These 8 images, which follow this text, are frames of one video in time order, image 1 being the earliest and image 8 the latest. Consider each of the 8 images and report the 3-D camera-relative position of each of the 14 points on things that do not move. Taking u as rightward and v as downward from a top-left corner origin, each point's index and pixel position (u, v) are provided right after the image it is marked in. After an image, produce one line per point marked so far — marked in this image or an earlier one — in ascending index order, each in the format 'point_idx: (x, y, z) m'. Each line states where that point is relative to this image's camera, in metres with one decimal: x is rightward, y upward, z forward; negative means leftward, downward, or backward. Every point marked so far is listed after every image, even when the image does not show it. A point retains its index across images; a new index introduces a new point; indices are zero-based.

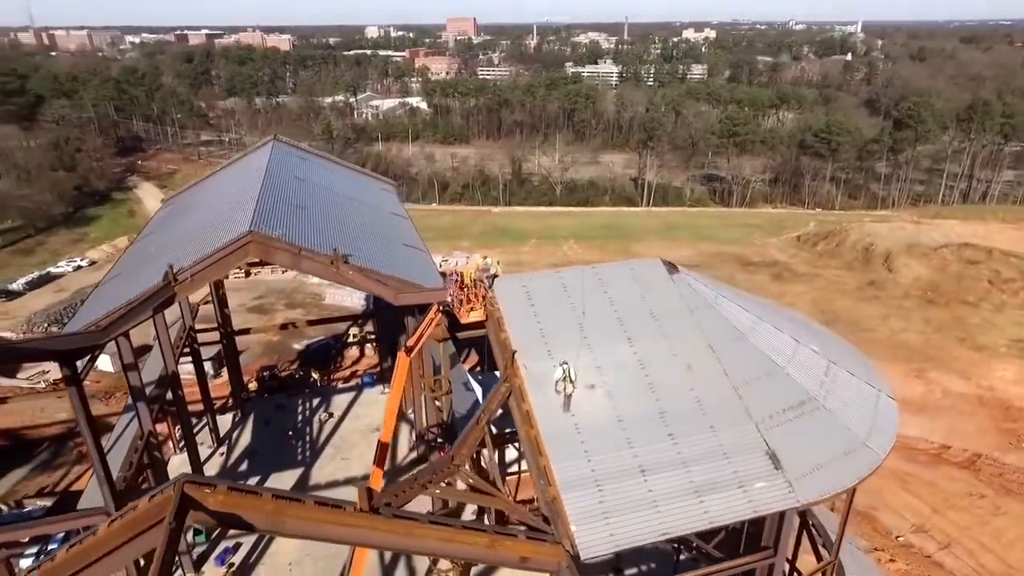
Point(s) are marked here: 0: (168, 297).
0: (-6.4, -0.1, +11.0) m
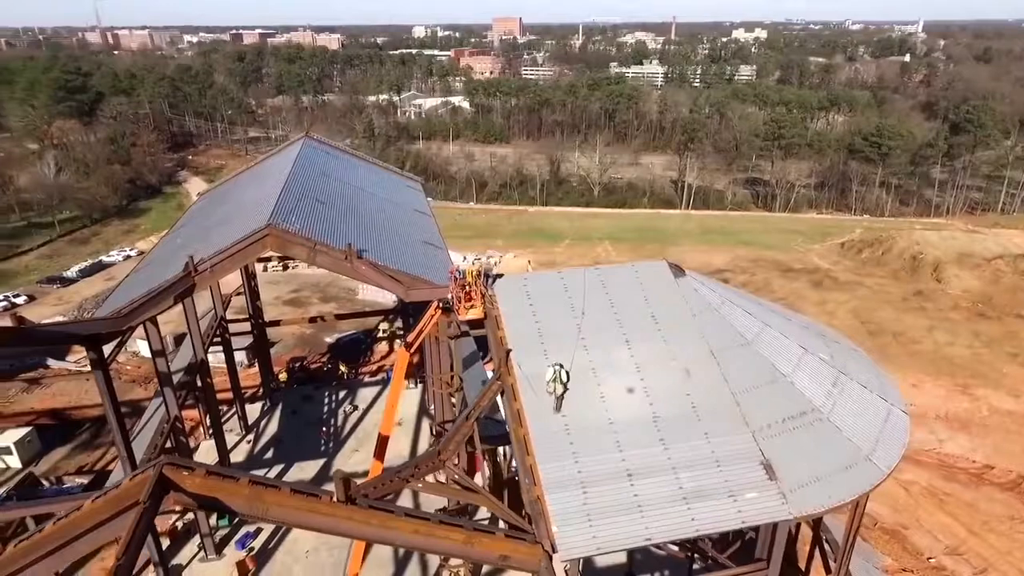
0: (-6.2, 0.0, +11.4) m
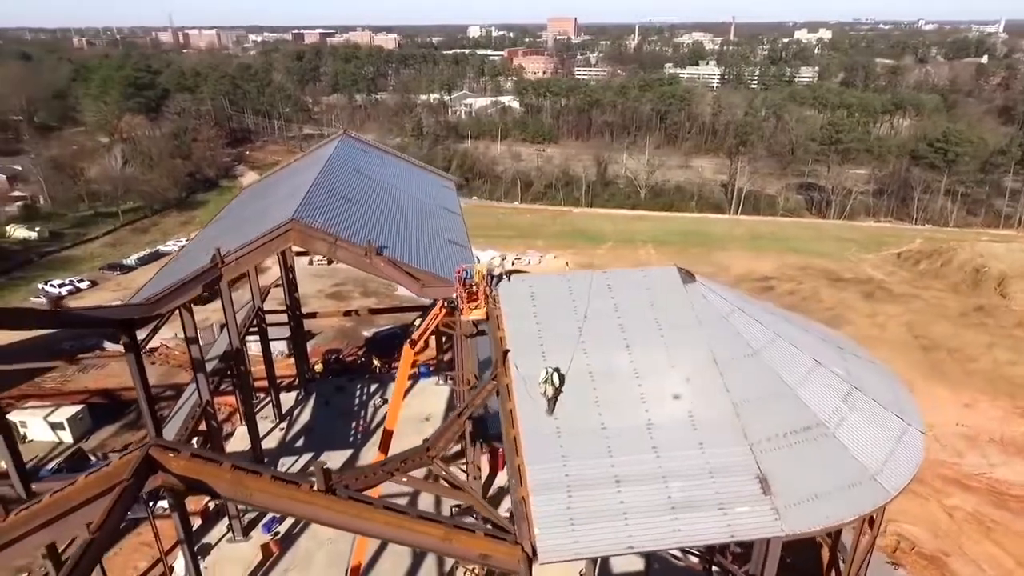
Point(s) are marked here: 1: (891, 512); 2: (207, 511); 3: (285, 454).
0: (-5.9, +0.2, +11.9) m
1: (+11.1, -6.5, +17.7) m
2: (-8.4, -6.1, +16.8) m
3: (-7.2, -5.3, +19.3) m
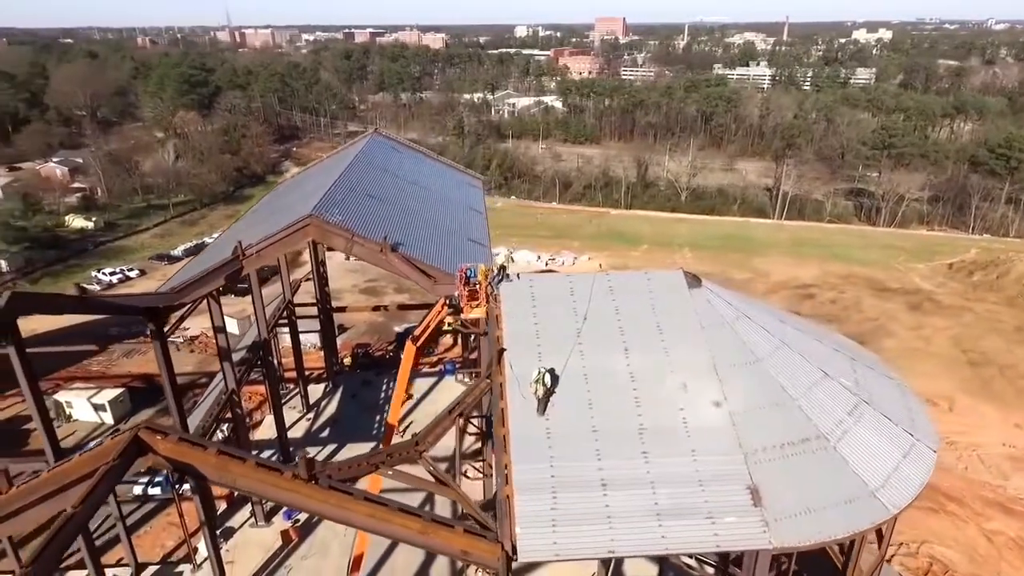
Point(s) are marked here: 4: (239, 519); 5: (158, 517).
0: (-5.6, +0.4, +12.3) m
1: (+11.5, -6.8, +17.0) m
2: (-8.0, -5.9, +17.3) m
3: (-6.6, -5.0, +19.7) m
4: (-7.5, -6.3, +16.7) m
5: (-9.9, -6.4, +17.1) m
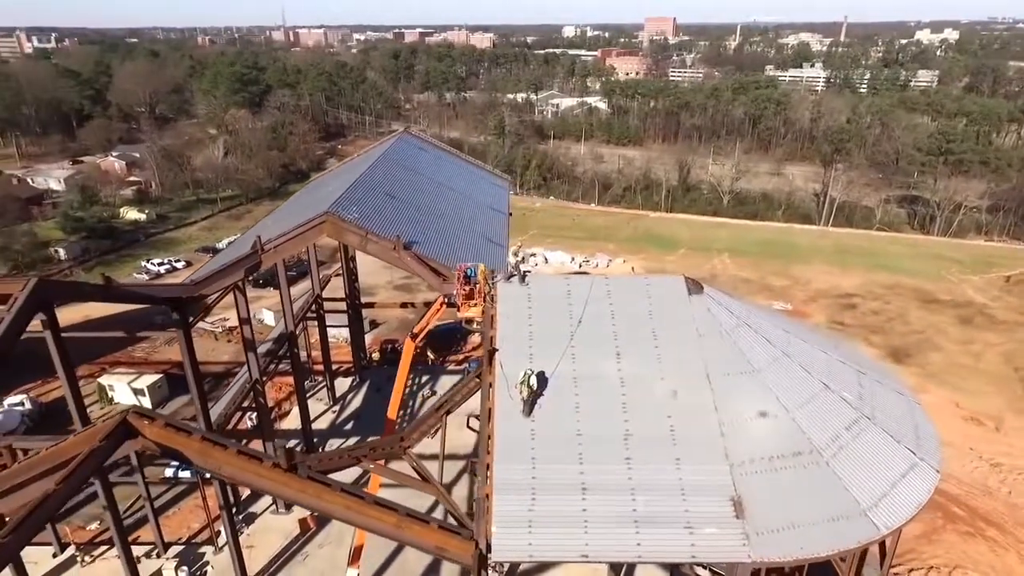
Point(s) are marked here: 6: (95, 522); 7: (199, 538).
0: (-5.3, +0.5, +12.7) m
1: (+11.9, -7.2, +16.3) m
2: (-7.6, -5.7, +17.9) m
3: (-6.0, -4.9, +20.2) m
4: (-7.1, -6.1, +17.2) m
5: (-9.5, -6.2, +17.7) m
6: (-11.5, -6.5, +16.9) m
7: (-8.3, -6.7, +16.3) m
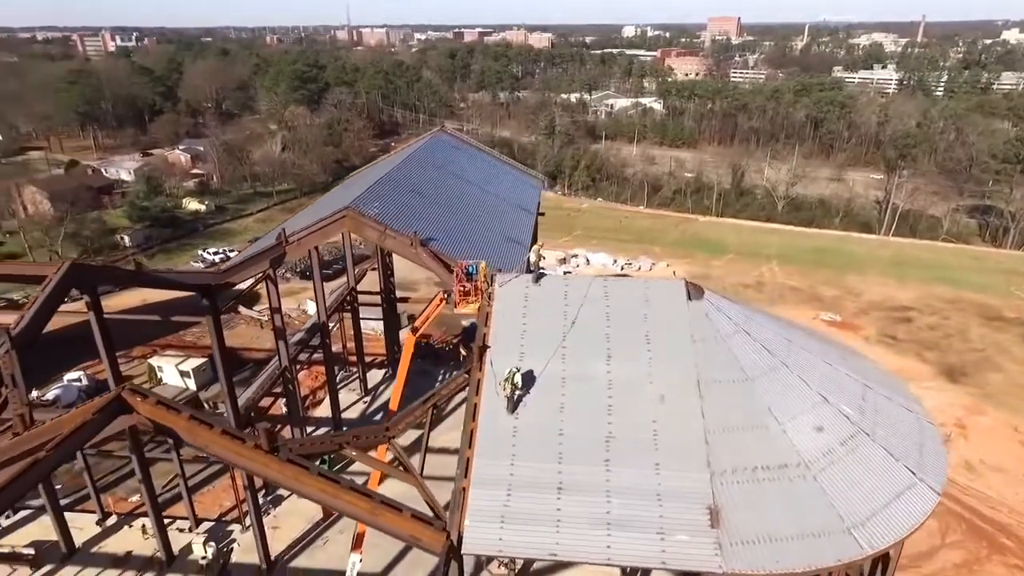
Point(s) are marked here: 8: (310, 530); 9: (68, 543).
0: (-5.0, +0.7, +13.2) m
1: (+12.2, -7.6, +15.4) m
2: (-7.0, -5.4, +18.6) m
3: (-5.2, -4.7, +20.7) m
4: (-6.6, -5.9, +17.8) m
5: (-8.9, -5.8, +18.6) m
6: (-11.1, -6.1, +17.9) m
7: (-7.9, -6.4, +17.0) m
8: (-5.4, -6.4, +16.2) m
9: (-11.2, -6.5, +15.5) m
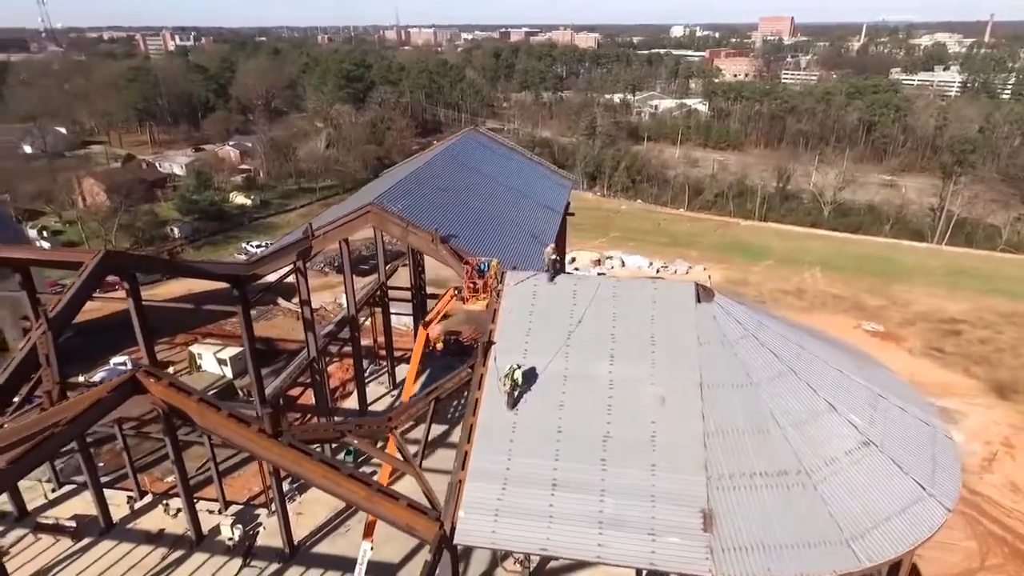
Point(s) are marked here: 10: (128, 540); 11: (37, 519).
0: (-4.5, +0.9, +13.6) m
1: (+12.5, -7.9, +14.7) m
2: (-6.4, -5.2, +19.1) m
3: (-4.4, -4.5, +21.1) m
4: (-6.1, -5.7, +18.3) m
5: (-8.3, -5.5, +19.2) m
6: (-10.5, -5.8, +18.6) m
7: (-7.4, -6.1, +17.6) m
8: (-4.9, -6.3, +16.6) m
9: (-10.8, -6.1, +16.2) m
10: (-10.1, -6.6, +16.0) m
11: (-13.0, -6.3, +16.7) m
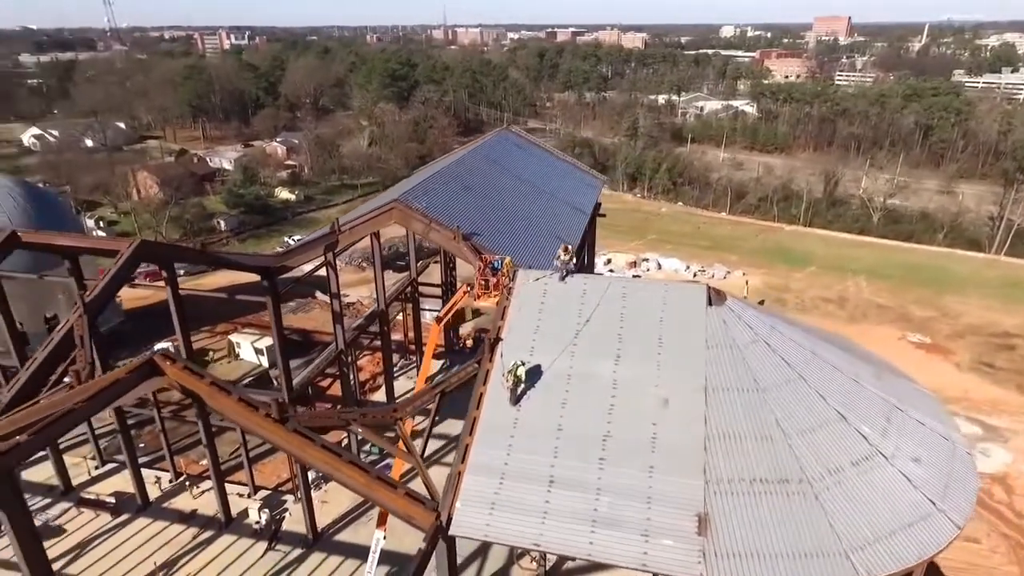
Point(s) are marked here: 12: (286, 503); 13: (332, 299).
0: (-4.0, +1.0, +13.9) m
1: (+12.8, -8.2, +13.9) m
2: (-5.6, -5.0, +19.6) m
3: (-3.6, -4.4, +21.4) m
4: (-5.4, -5.5, +18.8) m
5: (-7.6, -5.3, +19.8) m
6: (-9.8, -5.4, +19.4) m
7: (-6.8, -5.9, +18.1) m
8: (-4.4, -6.1, +17.0) m
9: (-10.3, -5.8, +17.0) m
10: (-9.6, -6.3, +16.7) m
11: (-12.4, -5.9, +17.5) m
12: (-6.4, -6.1, +17.2) m
13: (-4.9, -0.3, +16.7) m
